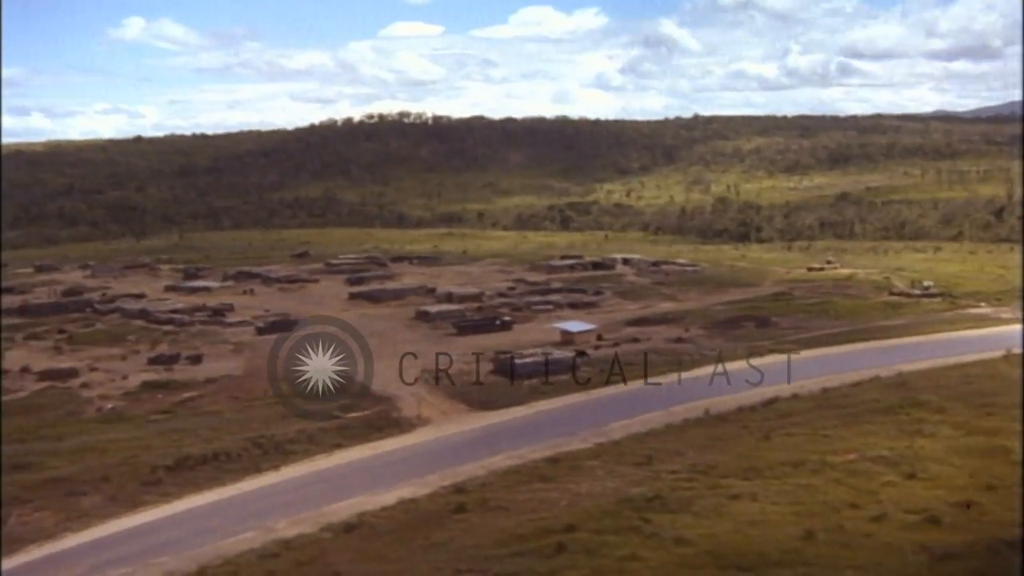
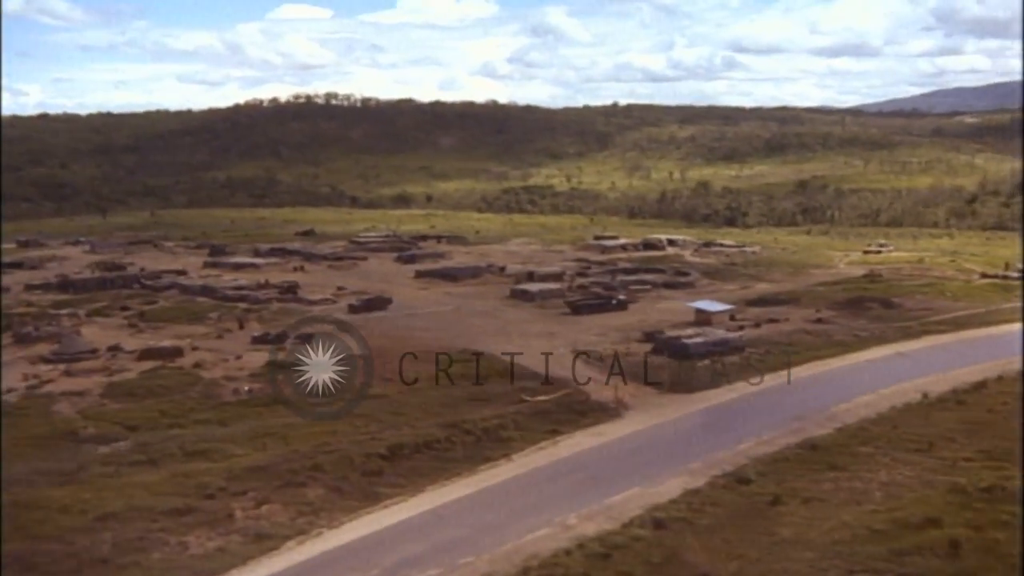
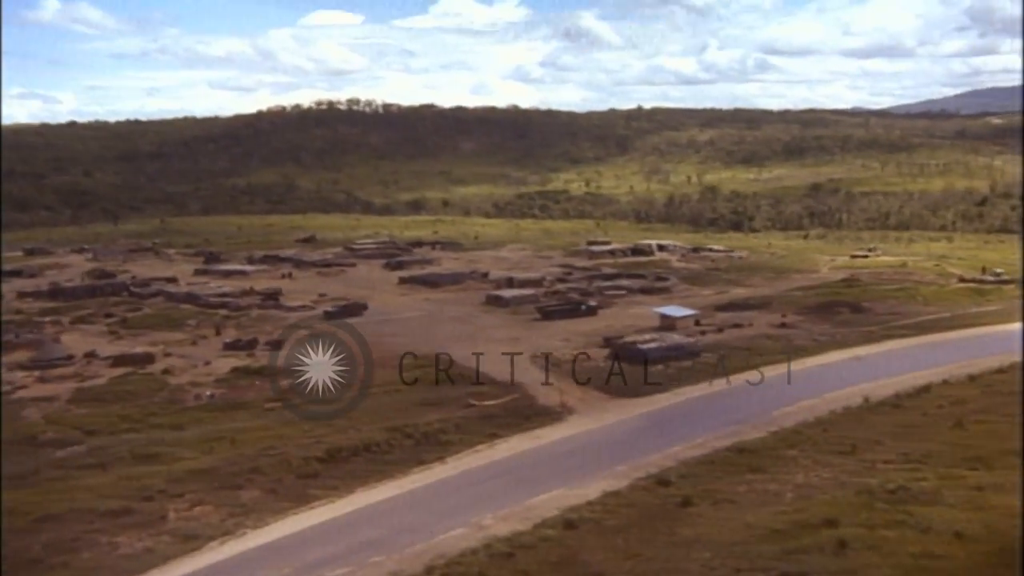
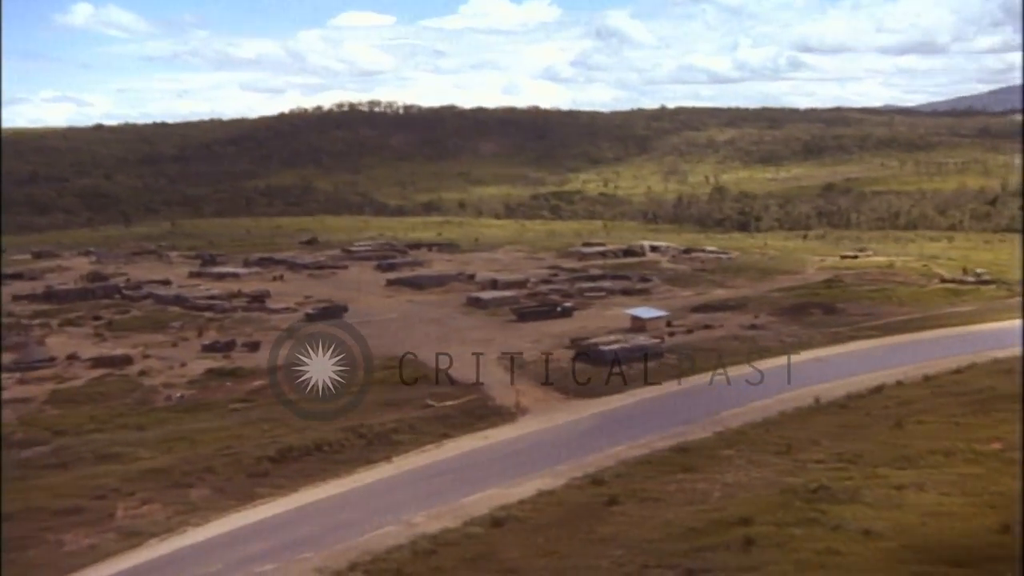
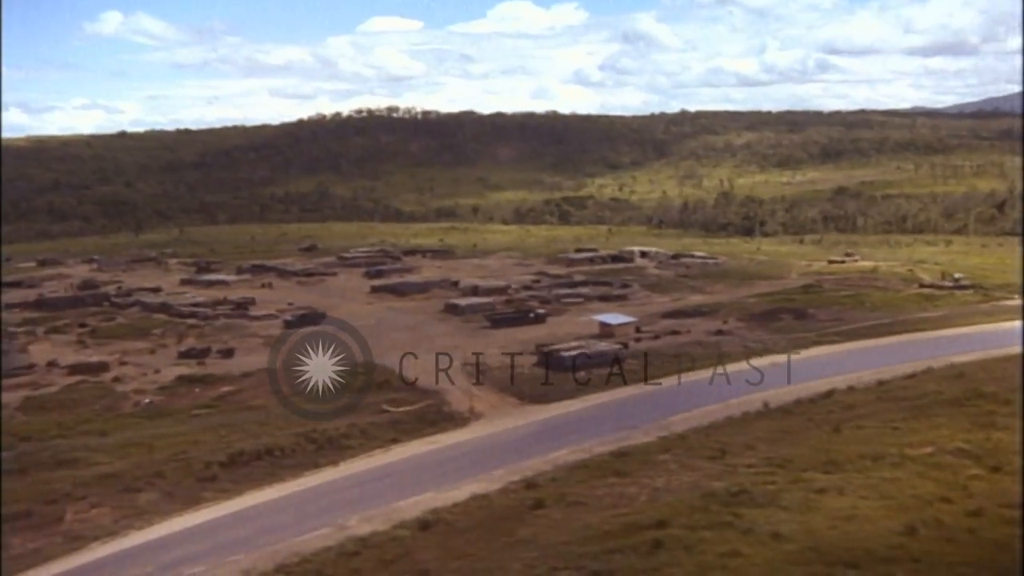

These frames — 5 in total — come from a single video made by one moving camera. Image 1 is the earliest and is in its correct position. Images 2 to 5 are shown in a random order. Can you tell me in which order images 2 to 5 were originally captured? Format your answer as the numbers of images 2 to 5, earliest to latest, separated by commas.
5, 4, 3, 2
